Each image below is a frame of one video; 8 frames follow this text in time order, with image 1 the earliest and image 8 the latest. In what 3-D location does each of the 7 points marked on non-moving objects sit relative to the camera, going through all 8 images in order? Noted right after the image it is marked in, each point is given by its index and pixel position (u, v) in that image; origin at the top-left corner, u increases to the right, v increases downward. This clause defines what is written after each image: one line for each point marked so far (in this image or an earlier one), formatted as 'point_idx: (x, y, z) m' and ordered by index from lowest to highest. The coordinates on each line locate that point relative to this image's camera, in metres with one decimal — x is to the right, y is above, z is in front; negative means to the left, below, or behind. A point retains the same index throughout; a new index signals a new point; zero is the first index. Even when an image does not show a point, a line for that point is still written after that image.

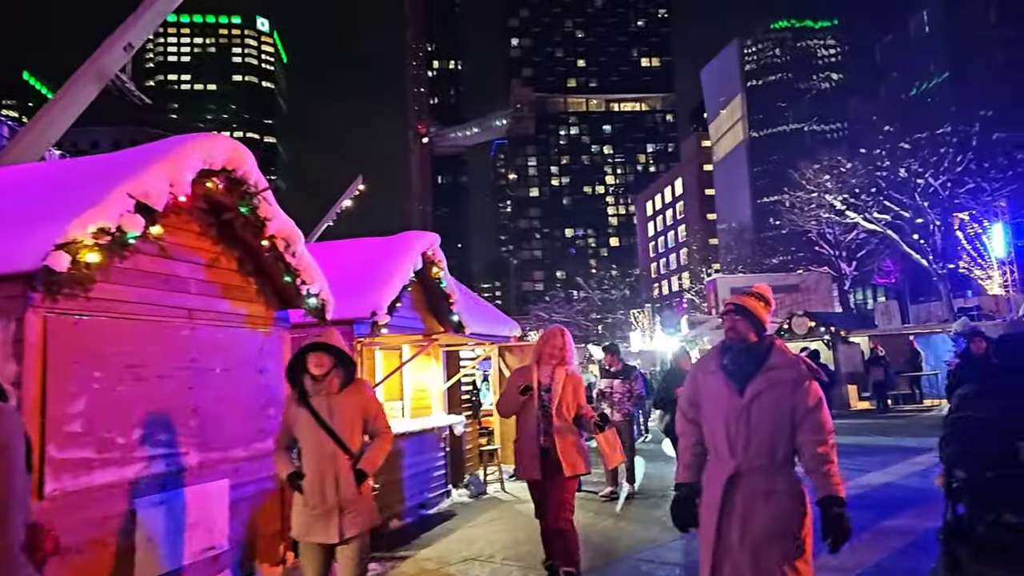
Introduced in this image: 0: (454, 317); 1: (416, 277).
0: (-0.8, -0.4, +10.5) m
1: (-1.3, +0.1, +10.1) m
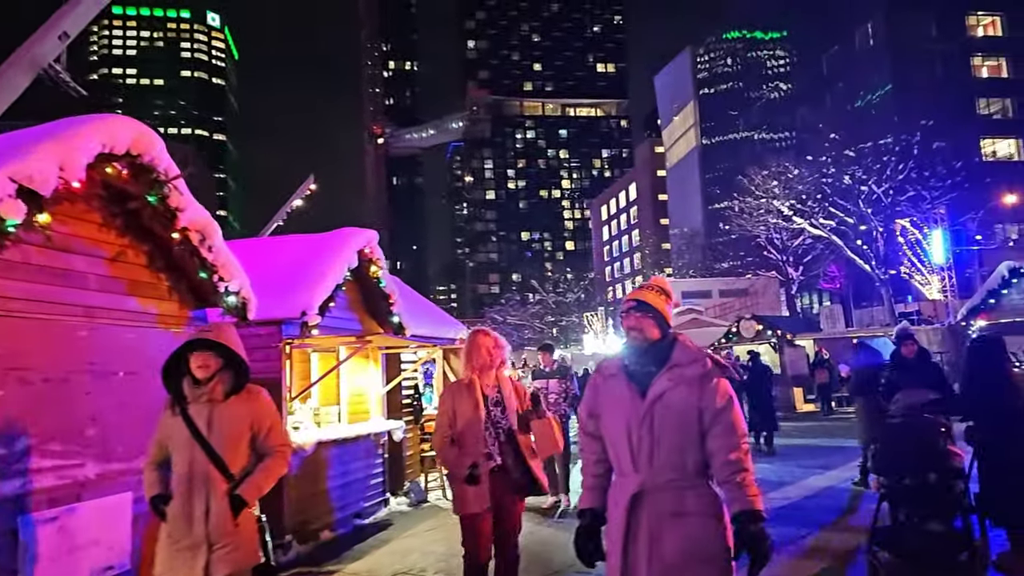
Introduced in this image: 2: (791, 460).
0: (-1.6, -0.4, +10.1) m
1: (-2.0, +0.2, +9.7) m
2: (+4.7, -2.9, +12.8) m
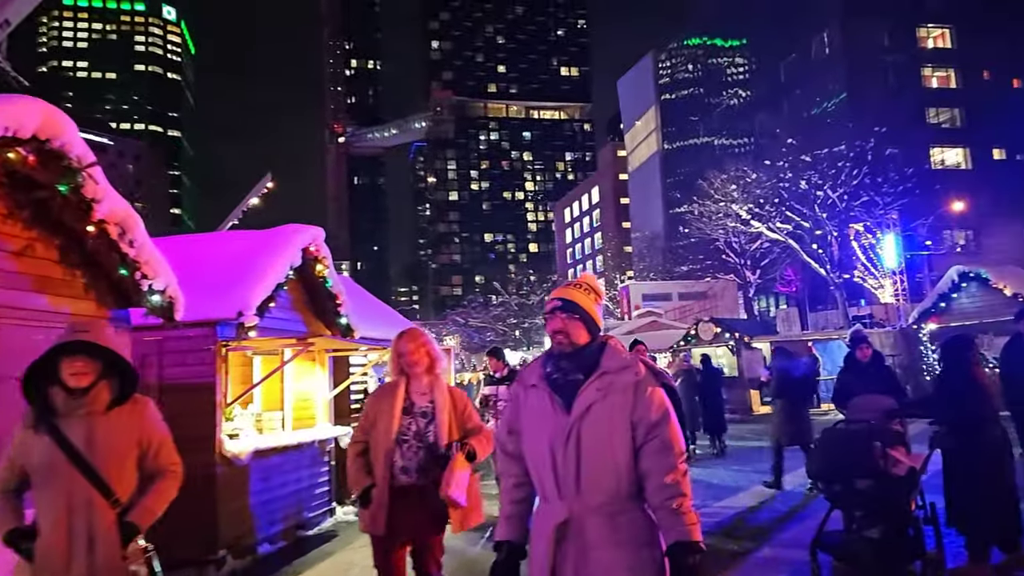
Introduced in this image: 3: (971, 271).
0: (-2.2, -0.4, +9.7) m
1: (-2.6, +0.2, +9.3) m
2: (+3.9, -2.9, +12.7) m
3: (+12.0, +0.4, +19.8) m
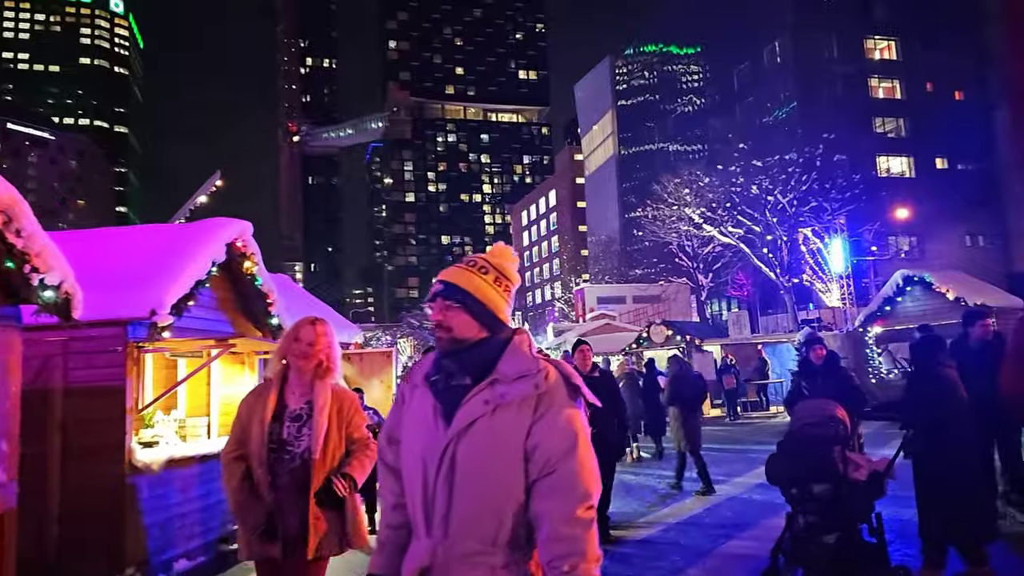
0: (-2.9, -0.4, +9.2) m
1: (-3.3, +0.2, +8.8) m
2: (+3.0, -3.0, +12.5) m
3: (+10.7, +0.3, +20.0) m
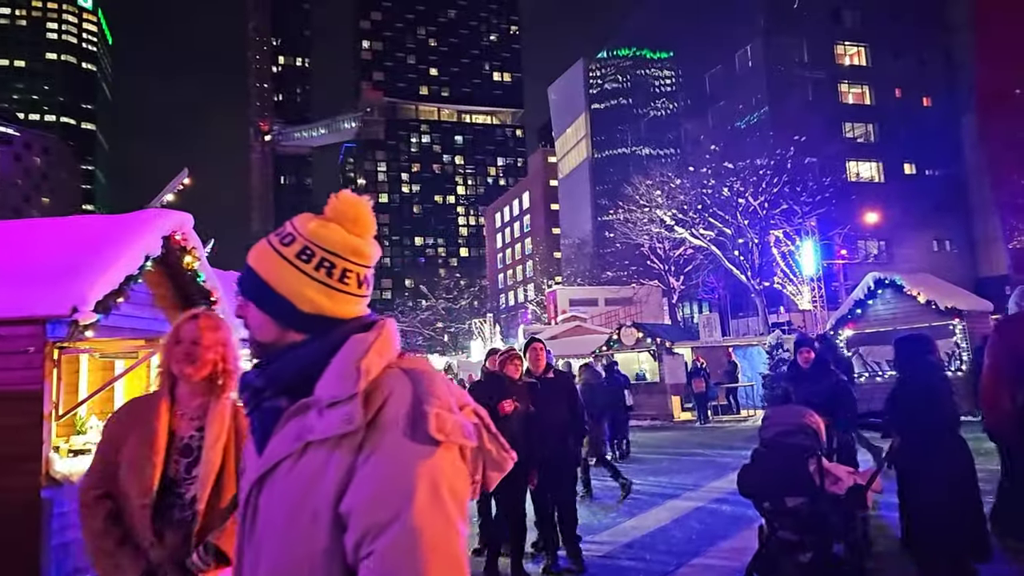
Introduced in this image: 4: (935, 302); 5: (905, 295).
0: (-3.4, -0.4, +8.7) m
1: (-3.8, +0.2, +8.2) m
2: (+2.4, -3.0, +12.1) m
3: (+9.8, +0.3, +19.9) m
4: (+10.6, -0.3, +19.1) m
5: (+10.3, -0.2, +19.8) m
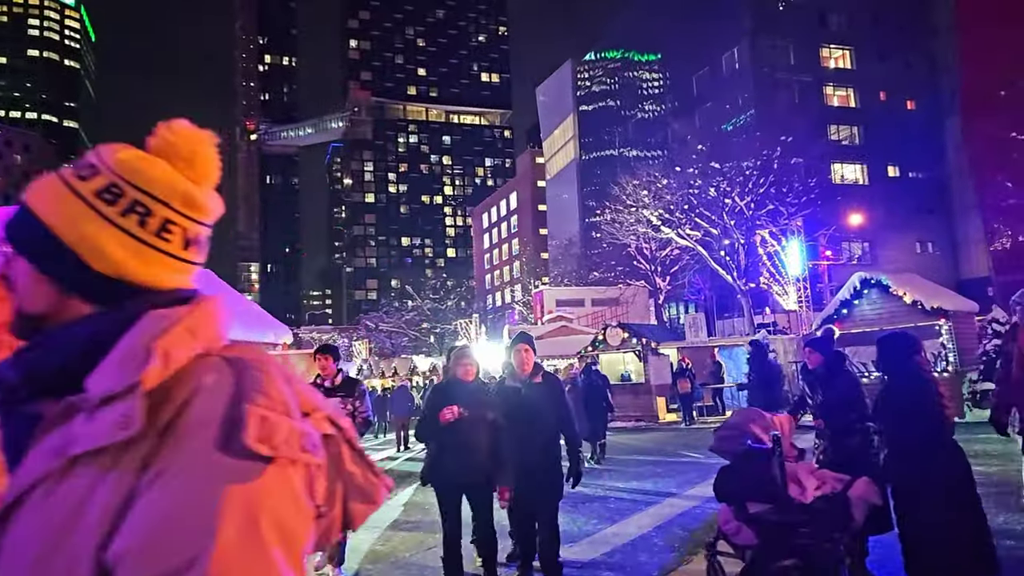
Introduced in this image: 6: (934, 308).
0: (-3.7, -0.3, +8.3) m
1: (-4.0, +0.3, +7.8) m
2: (+2.1, -2.9, +11.8) m
3: (+9.4, +0.3, +19.8) m
4: (+10.2, -0.3, +18.9) m
5: (+9.8, -0.2, +19.7) m
6: (+10.4, -0.5, +18.8) m
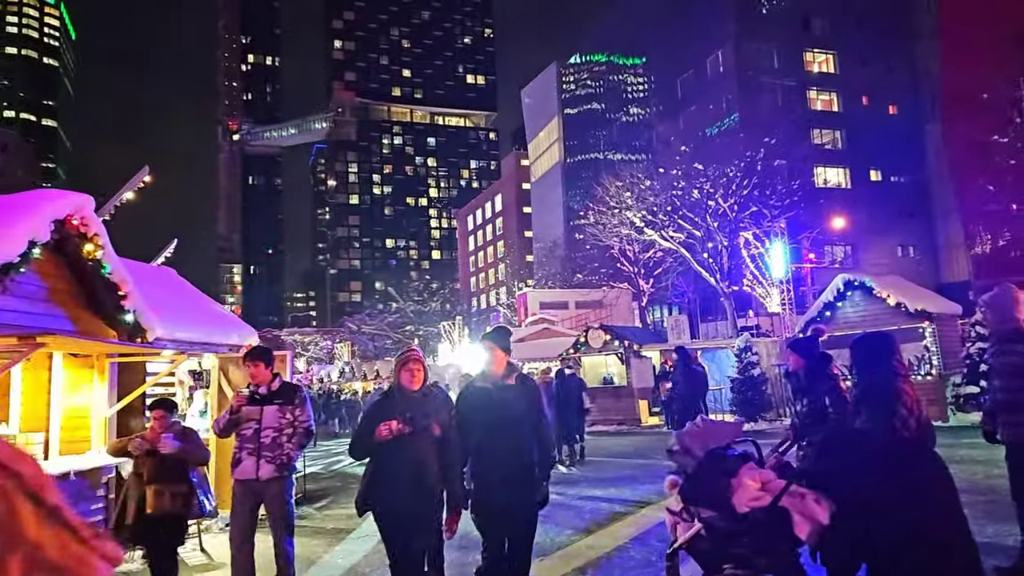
0: (-4.0, -0.3, +7.8) m
1: (-4.4, +0.3, +7.3) m
2: (+1.7, -2.9, +11.4) m
3: (+8.8, +0.2, +19.5) m
4: (+9.6, -0.4, +18.7) m
5: (+9.3, -0.3, +19.4) m
6: (+9.9, -0.6, +18.6) m
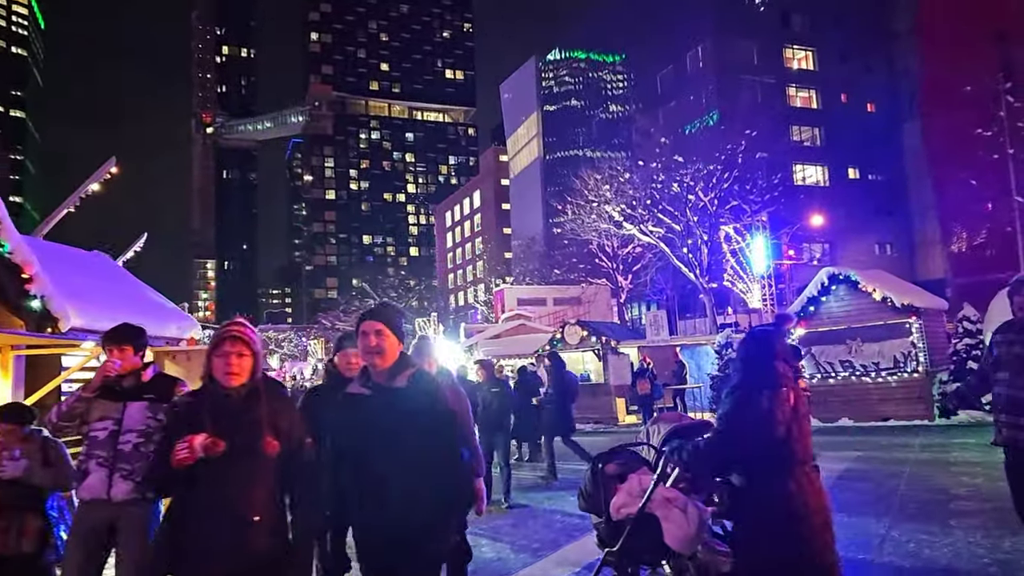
0: (-4.3, -0.1, +6.7) m
1: (-4.7, +0.5, +6.3) m
2: (+1.2, -2.8, +10.6) m
3: (+8.1, +0.4, +18.8) m
4: (+9.0, -0.3, +18.0) m
5: (+8.6, -0.1, +18.7) m
6: (+9.3, -0.4, +17.9) m
